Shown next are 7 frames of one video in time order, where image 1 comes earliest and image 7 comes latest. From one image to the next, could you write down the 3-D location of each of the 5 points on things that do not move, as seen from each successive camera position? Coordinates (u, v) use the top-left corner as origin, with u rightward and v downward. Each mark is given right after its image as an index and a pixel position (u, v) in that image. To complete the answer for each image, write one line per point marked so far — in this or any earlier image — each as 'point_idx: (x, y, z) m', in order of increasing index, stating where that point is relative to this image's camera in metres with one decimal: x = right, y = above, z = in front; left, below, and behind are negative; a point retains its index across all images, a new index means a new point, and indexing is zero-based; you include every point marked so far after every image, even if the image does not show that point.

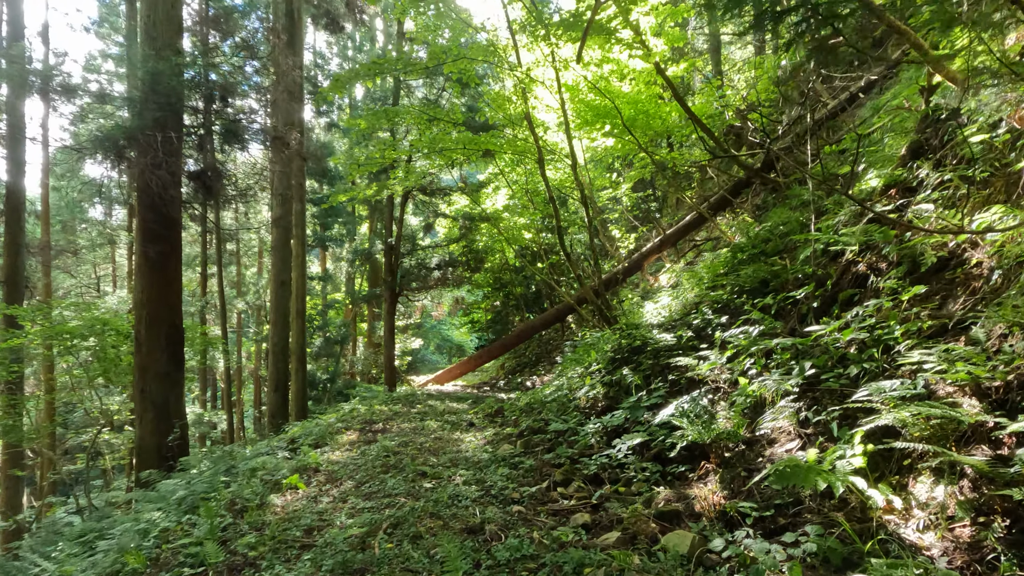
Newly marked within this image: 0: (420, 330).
0: (-2.9, -1.3, +16.6) m
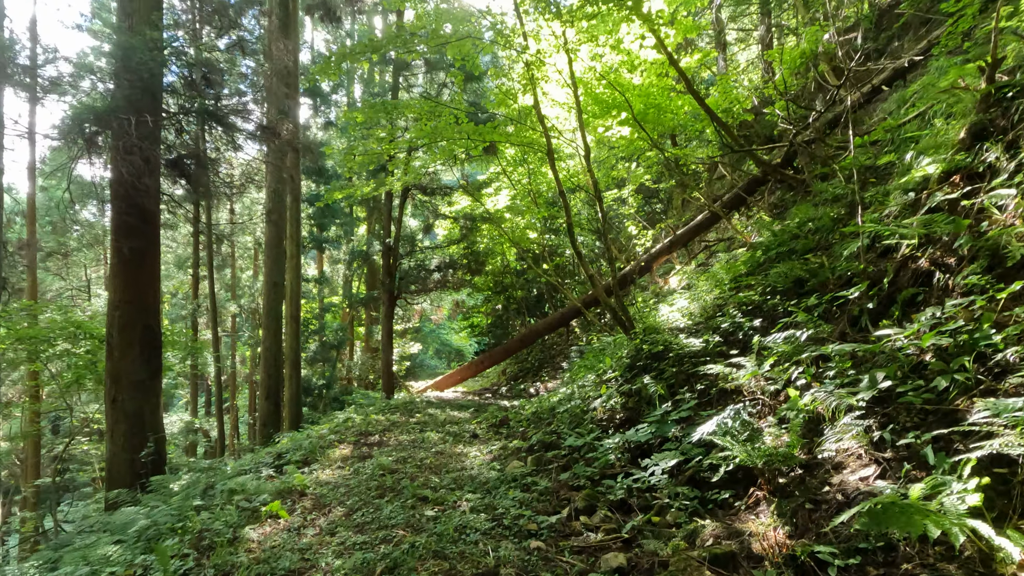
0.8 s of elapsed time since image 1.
0: (-2.8, -1.4, +16.2) m
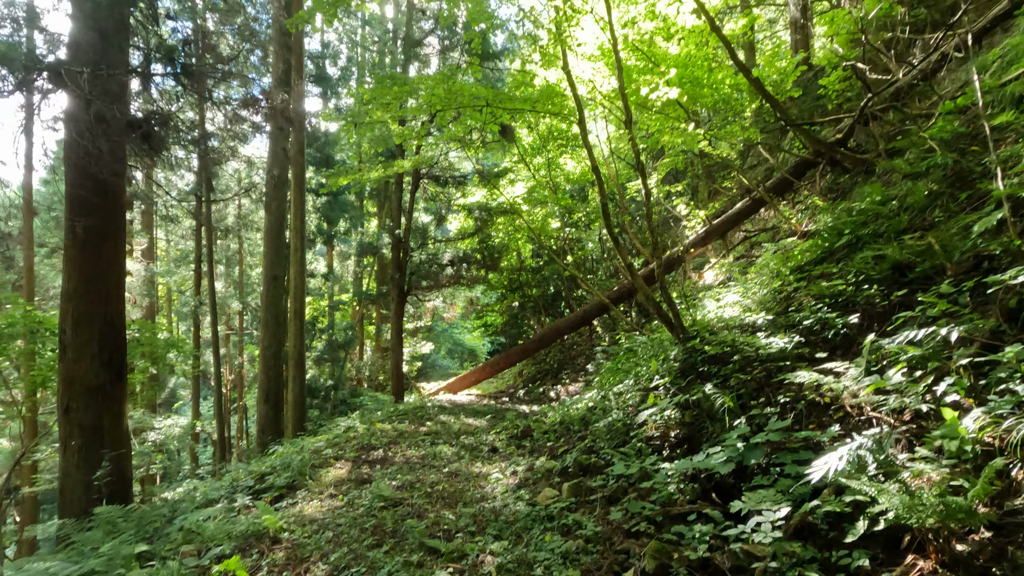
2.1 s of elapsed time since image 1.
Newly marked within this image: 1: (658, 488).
0: (-2.4, -1.3, +15.5) m
1: (+0.7, -1.0, +2.6) m
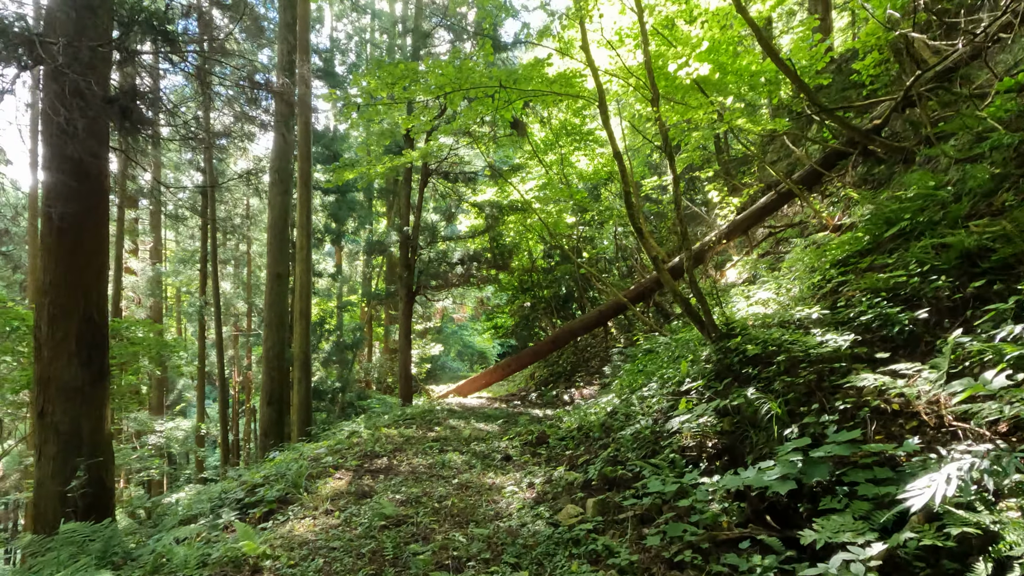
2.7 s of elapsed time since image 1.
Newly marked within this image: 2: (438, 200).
0: (-2.1, -1.3, +15.2) m
1: (+0.8, -0.9, +2.3) m
2: (-1.6, +1.9, +11.7) m
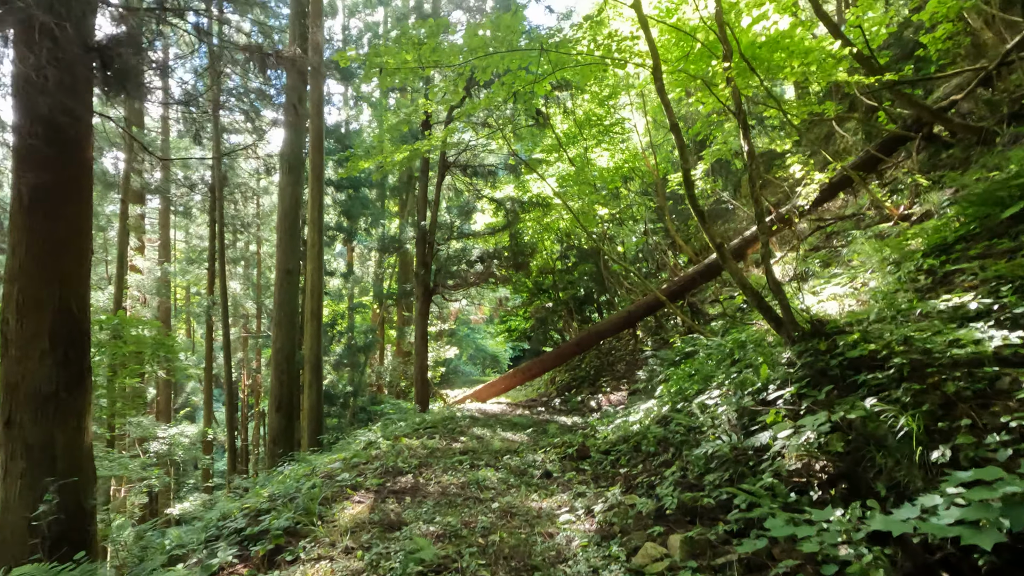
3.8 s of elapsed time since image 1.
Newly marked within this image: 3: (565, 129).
0: (-1.6, -1.4, +14.7) m
1: (+1.0, -0.9, +1.7) m
2: (-1.2, +1.9, +11.2) m
3: (+1.0, +2.9, +9.6) m
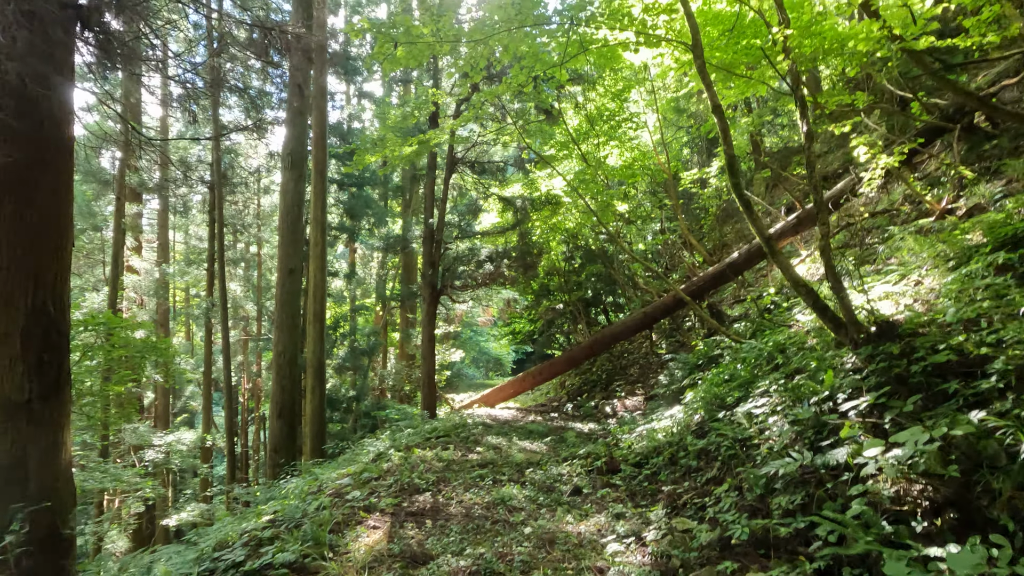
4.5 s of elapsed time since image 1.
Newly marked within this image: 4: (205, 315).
0: (-1.4, -1.4, +14.4) m
1: (+1.2, -0.8, +1.4) m
2: (-1.1, +1.9, +10.9) m
3: (+1.1, +2.8, +9.3) m
4: (-6.5, -0.5, +11.3) m
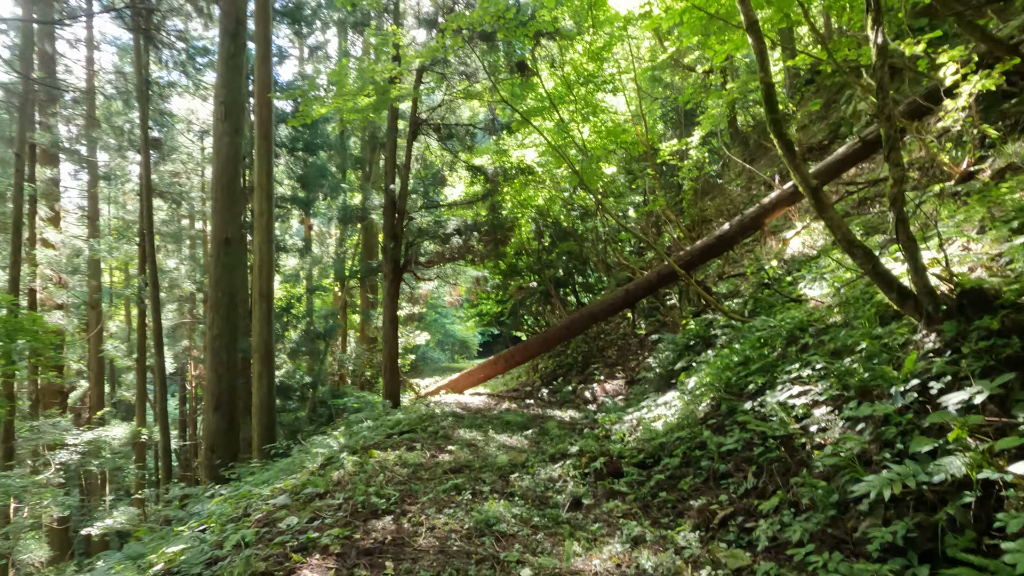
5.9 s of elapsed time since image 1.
0: (-2.3, -0.9, +13.6) m
1: (+1.3, -0.7, +0.8) m
2: (-1.6, +2.3, +10.0) m
3: (+0.6, +3.2, +8.5) m
4: (-7.1, -0.1, +10.1) m
